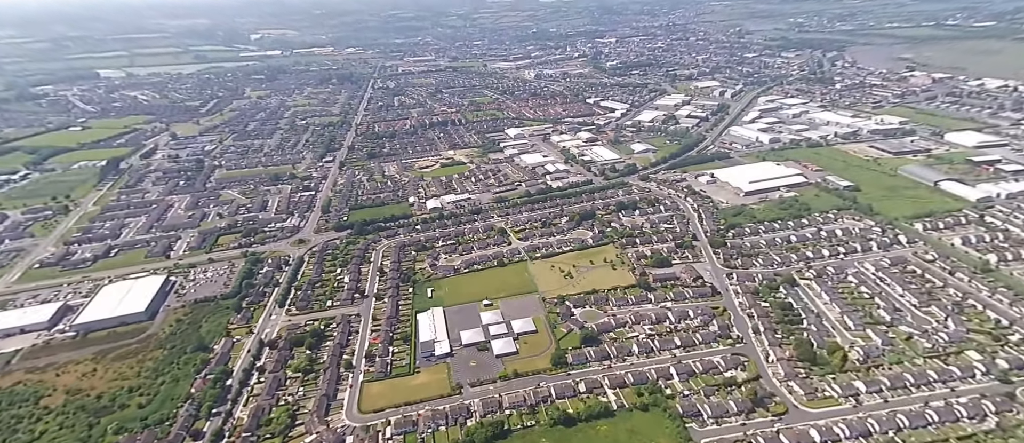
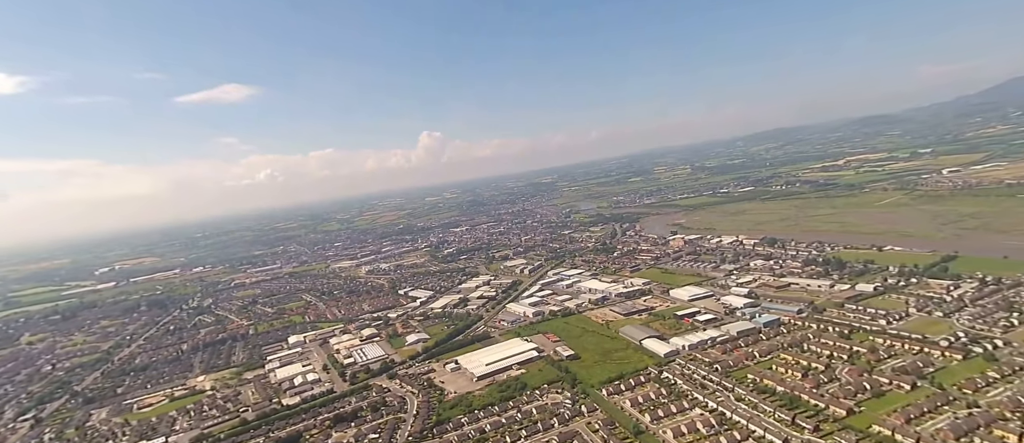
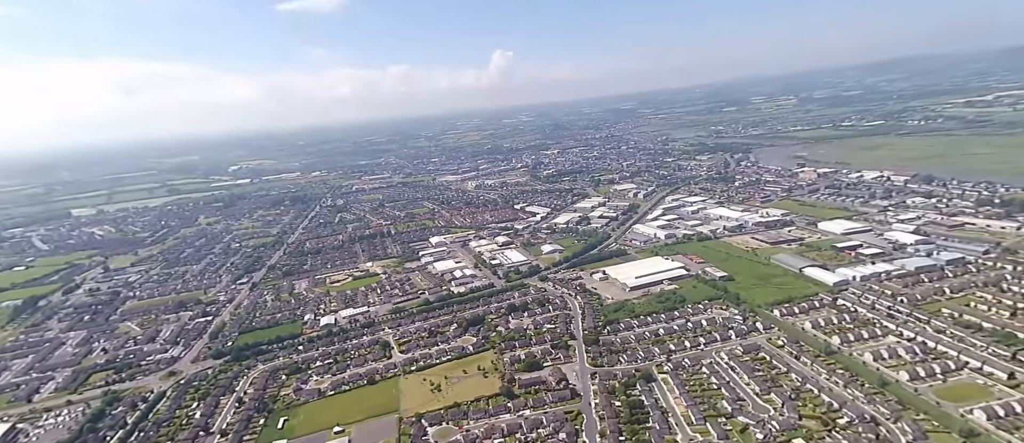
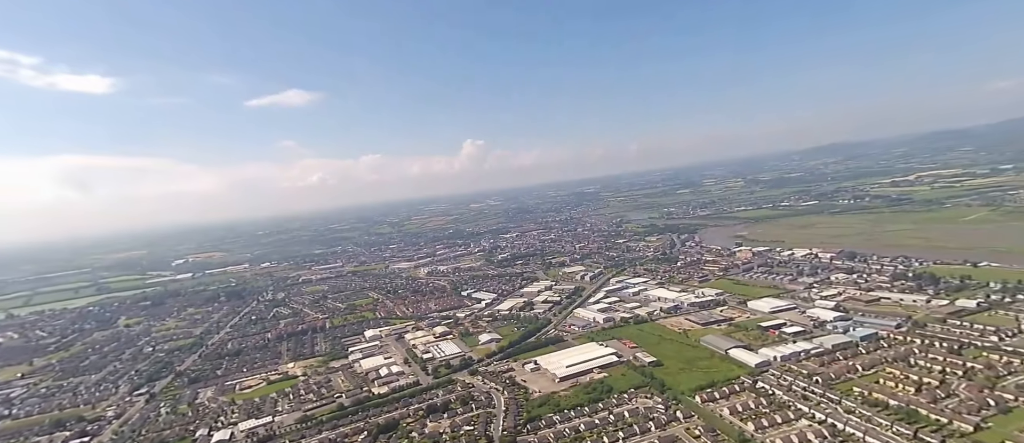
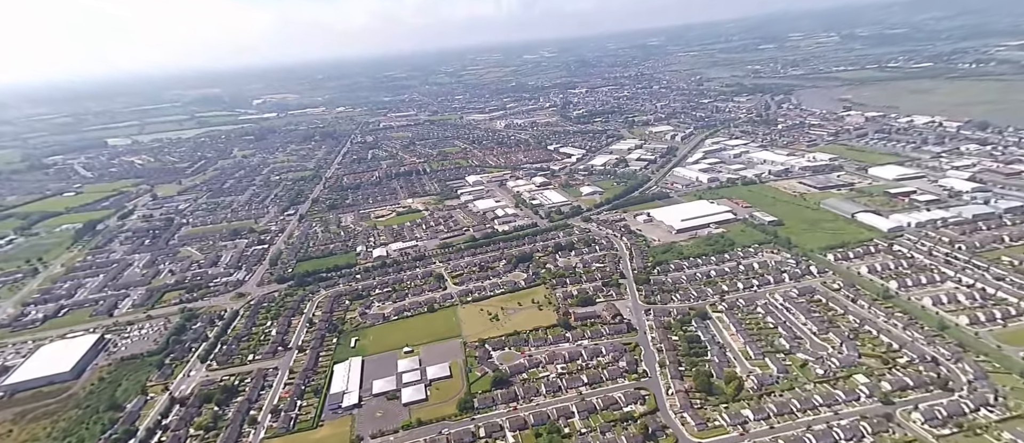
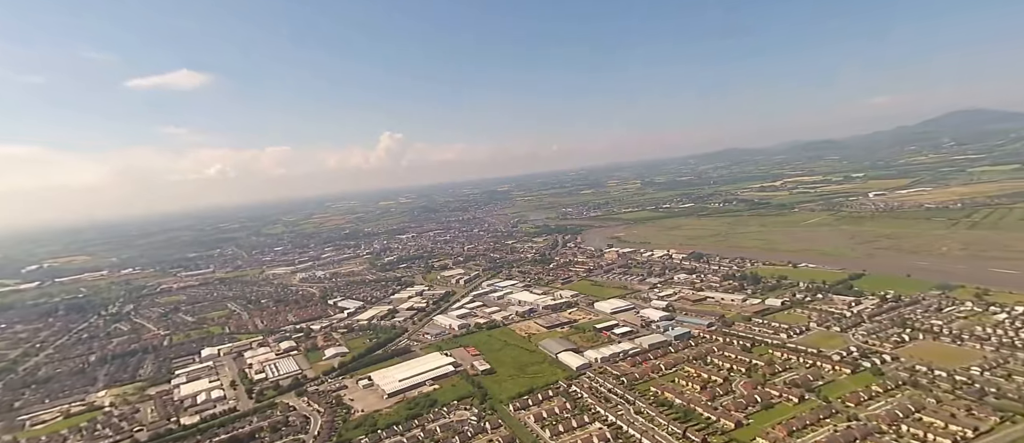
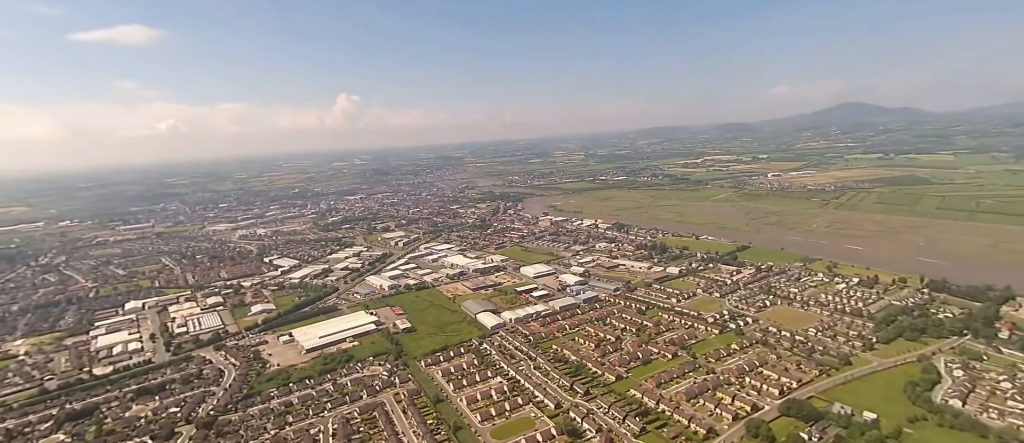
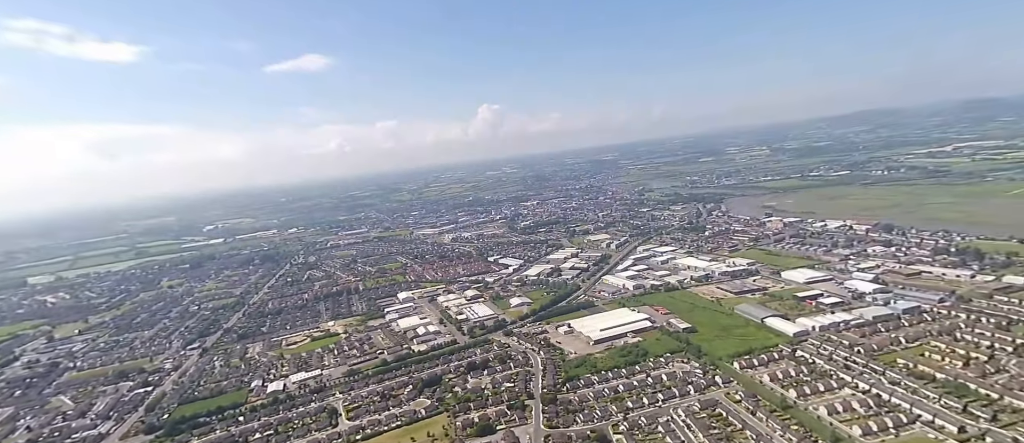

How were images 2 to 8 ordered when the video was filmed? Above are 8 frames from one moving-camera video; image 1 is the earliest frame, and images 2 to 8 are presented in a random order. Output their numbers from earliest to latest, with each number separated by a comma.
5, 3, 8, 4, 2, 6, 7
